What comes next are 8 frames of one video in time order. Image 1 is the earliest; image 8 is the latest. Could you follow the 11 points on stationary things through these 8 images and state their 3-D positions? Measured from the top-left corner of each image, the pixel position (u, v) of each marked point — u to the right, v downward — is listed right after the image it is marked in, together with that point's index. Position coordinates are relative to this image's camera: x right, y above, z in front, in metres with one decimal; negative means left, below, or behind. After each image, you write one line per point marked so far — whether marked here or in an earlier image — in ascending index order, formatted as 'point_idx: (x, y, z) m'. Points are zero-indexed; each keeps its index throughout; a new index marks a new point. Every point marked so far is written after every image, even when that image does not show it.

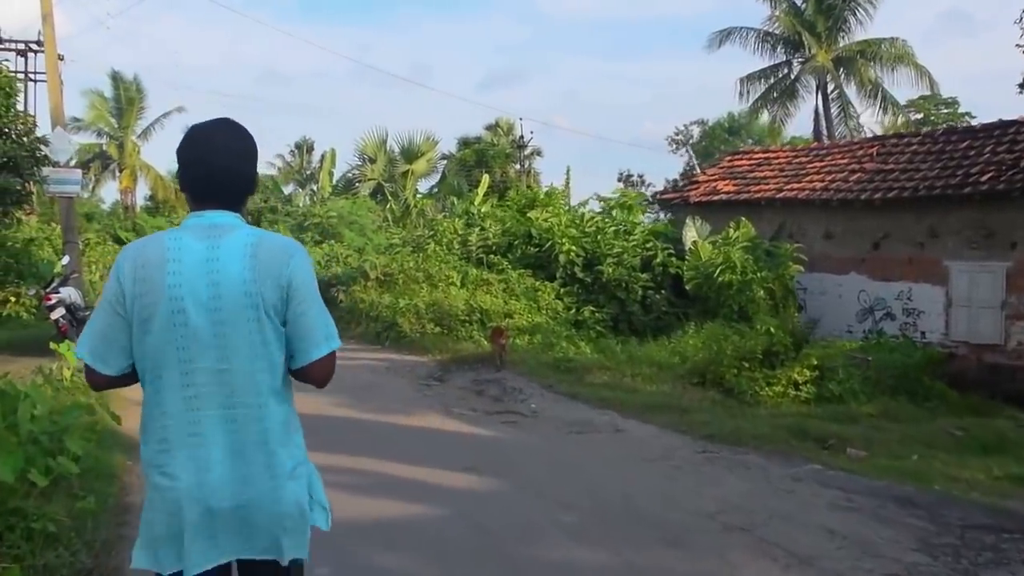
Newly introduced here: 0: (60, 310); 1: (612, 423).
0: (-5.3, -0.3, +12.9) m
1: (+0.7, -1.0, +7.8) m
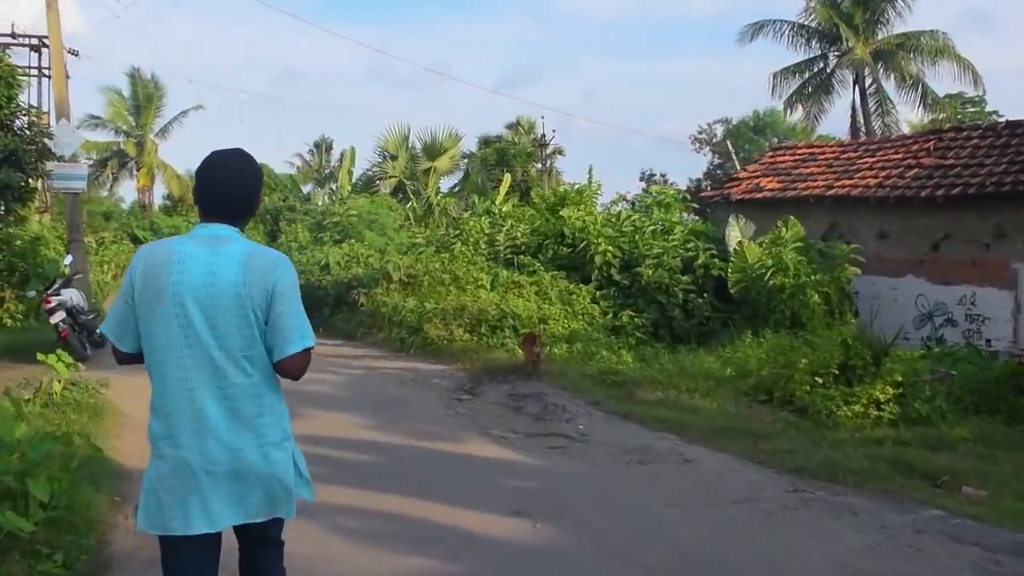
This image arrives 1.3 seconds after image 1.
0: (-4.9, -0.3, +11.9) m
1: (+1.0, -1.0, +6.7) m
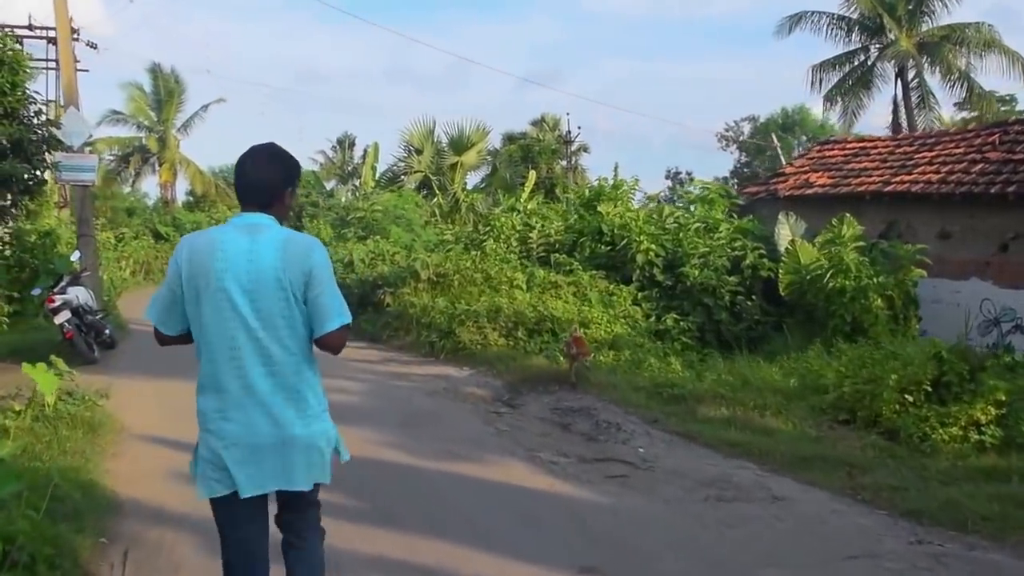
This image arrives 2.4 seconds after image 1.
0: (-4.5, -0.3, +11.1) m
1: (+1.3, -1.0, +5.8) m
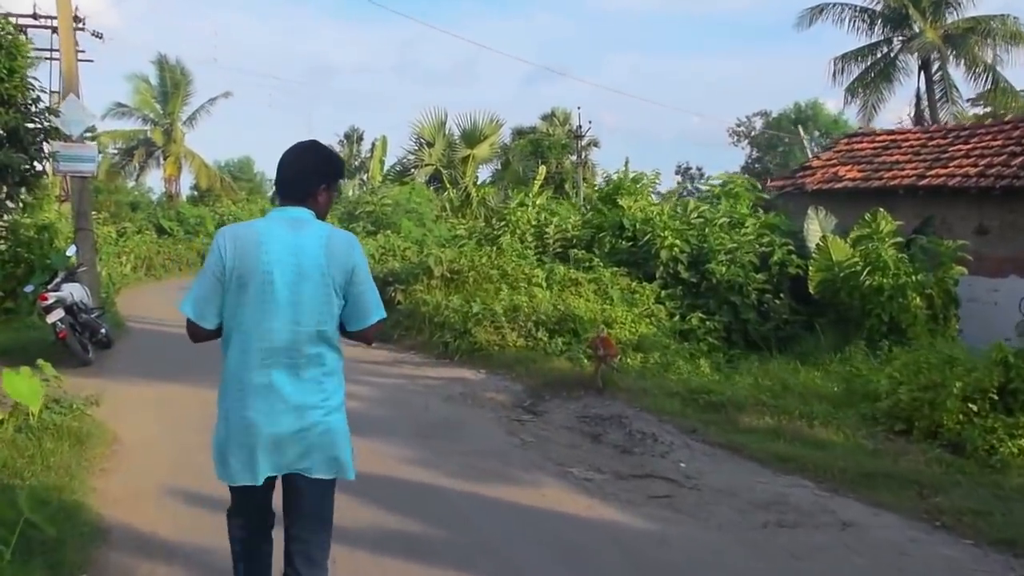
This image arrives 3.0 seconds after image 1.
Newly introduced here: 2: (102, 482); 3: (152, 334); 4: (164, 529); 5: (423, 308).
0: (-4.3, -0.2, +10.5) m
1: (+1.5, -1.0, +5.2) m
2: (-2.2, -1.0, +5.9) m
3: (-4.5, -0.6, +13.6) m
4: (-1.6, -1.1, +5.0) m
5: (-1.0, -0.2, +11.9) m
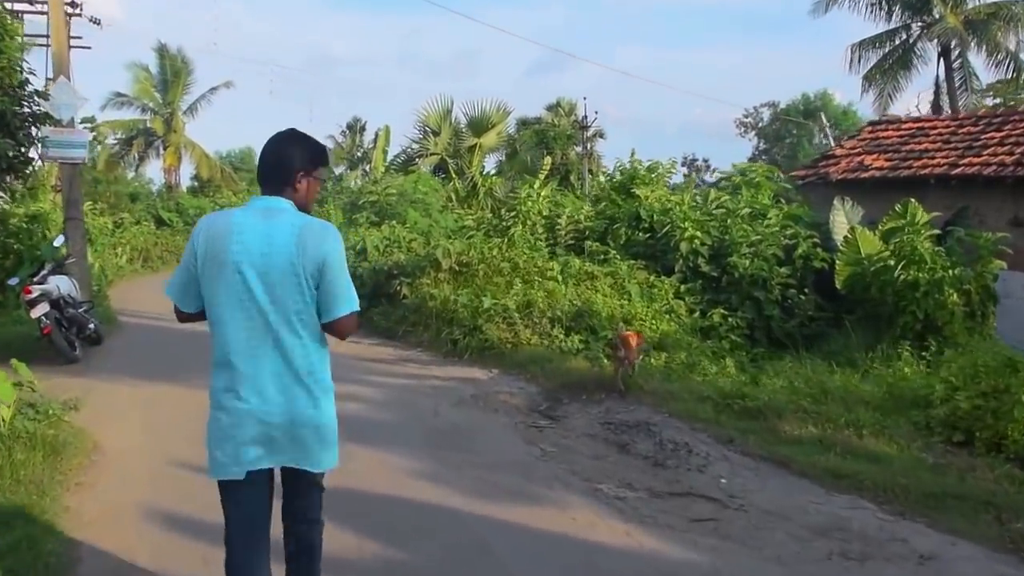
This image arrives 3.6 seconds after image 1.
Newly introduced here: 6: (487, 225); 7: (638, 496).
0: (-4.2, -0.2, +9.9) m
1: (+1.6, -1.0, +4.5) m
2: (-2.1, -1.0, +5.3) m
3: (-4.3, -0.5, +12.9) m
4: (-1.5, -1.1, +4.4) m
5: (-0.8, -0.1, +11.3) m
6: (-0.3, +0.9, +15.4) m
7: (+0.6, -1.0, +5.2) m
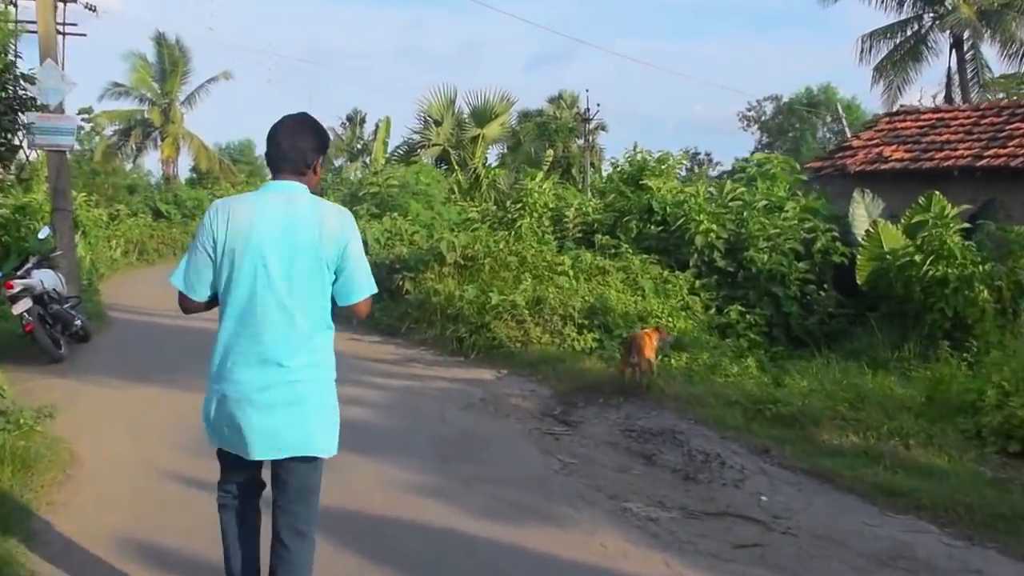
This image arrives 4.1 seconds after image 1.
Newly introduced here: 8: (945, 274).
0: (-4.1, -0.1, +9.3) m
1: (+1.7, -1.0, +4.0) m
2: (-2.0, -1.0, +4.7) m
3: (-4.2, -0.4, +12.4) m
4: (-1.4, -1.1, +3.9) m
5: (-0.8, -0.1, +10.7) m
6: (-0.3, +1.0, +14.8) m
7: (+0.7, -1.0, +4.7) m
8: (+4.1, +0.1, +10.4) m
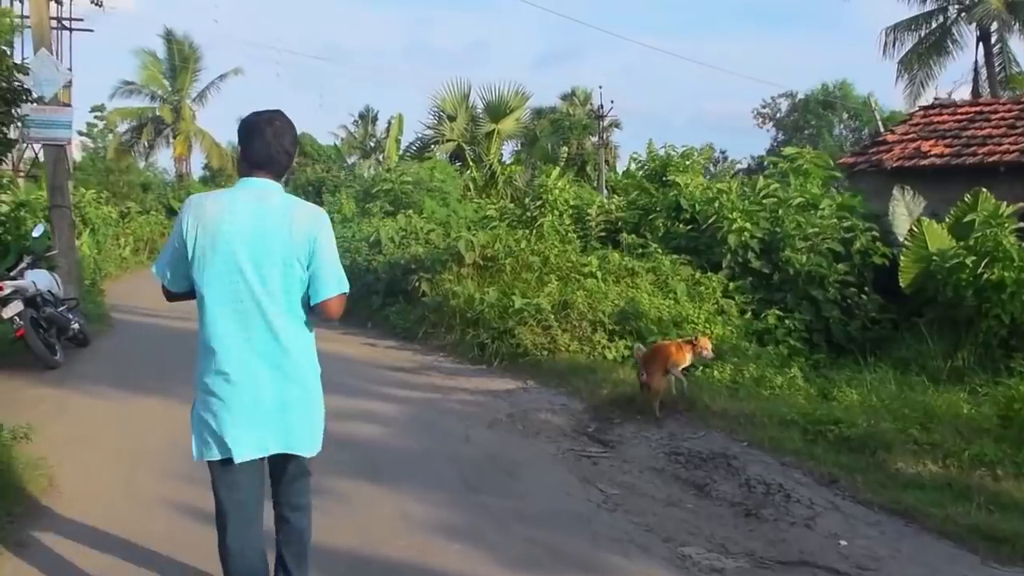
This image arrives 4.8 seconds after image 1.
0: (-3.9, -0.1, +8.7) m
1: (+1.8, -1.1, +3.3) m
2: (-1.9, -1.0, +4.1) m
3: (-4.0, -0.4, +11.8) m
4: (-1.3, -1.1, +3.2) m
5: (-0.5, -0.1, +10.1) m
6: (0.0, +0.9, +14.2) m
7: (+0.8, -1.0, +4.0) m
8: (+4.3, +0.1, +9.7) m
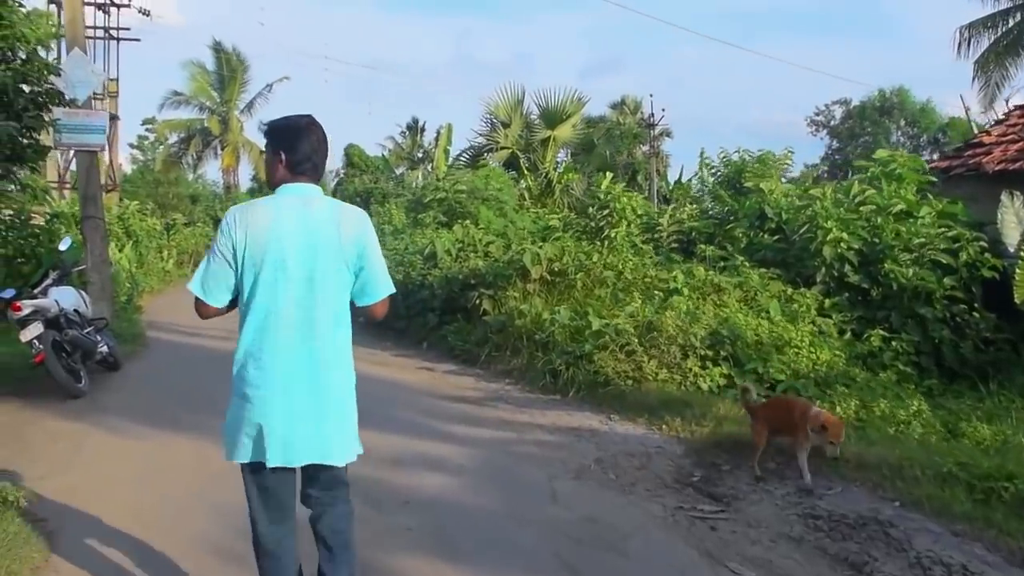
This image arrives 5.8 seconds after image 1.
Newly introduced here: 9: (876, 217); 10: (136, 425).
0: (-3.4, -0.3, +7.8) m
1: (+2.1, -1.1, +2.2) m
2: (-1.5, -1.1, +3.1) m
3: (-3.3, -0.6, +10.9) m
4: (-0.9, -1.2, +2.2) m
5: (+0.1, -0.3, +9.0) m
6: (+0.8, +0.7, +13.1) m
7: (+1.2, -1.1, +2.9) m
8: (+4.9, 0.0, +8.4) m
9: (+3.5, +0.7, +10.7) m
10: (-2.4, -0.9, +6.9) m
